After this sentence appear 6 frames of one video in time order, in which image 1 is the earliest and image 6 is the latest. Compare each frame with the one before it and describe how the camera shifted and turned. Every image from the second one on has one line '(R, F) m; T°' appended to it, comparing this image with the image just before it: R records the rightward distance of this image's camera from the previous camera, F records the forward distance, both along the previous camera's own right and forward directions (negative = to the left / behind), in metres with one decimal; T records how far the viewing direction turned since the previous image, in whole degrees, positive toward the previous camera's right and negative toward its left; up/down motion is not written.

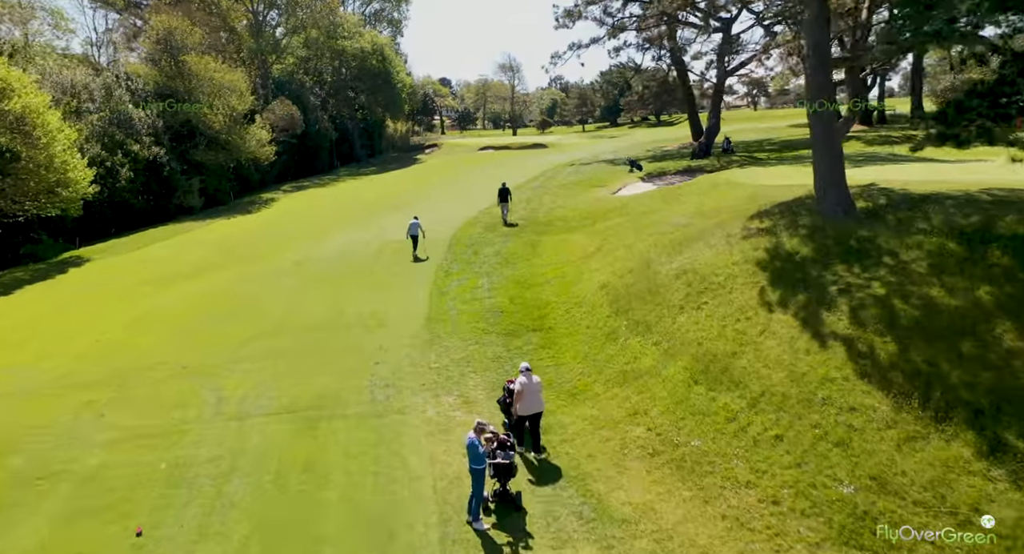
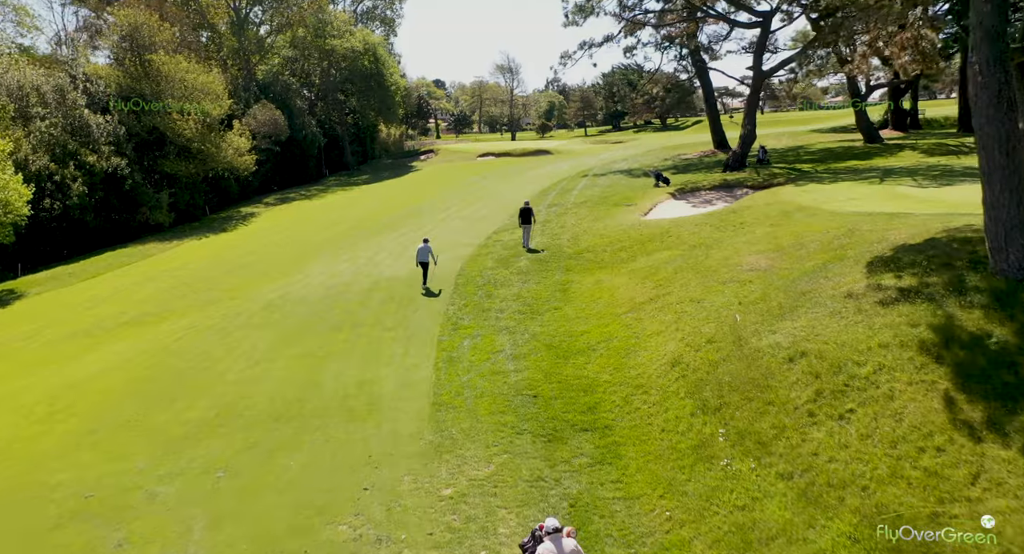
(-0.7, +3.9) m; +1°
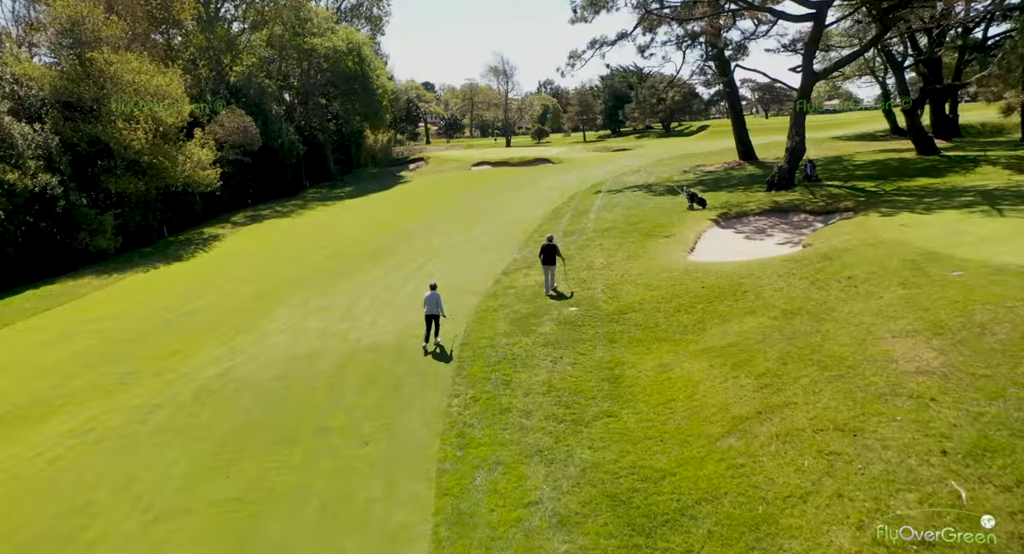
(-0.6, +4.7) m; +1°
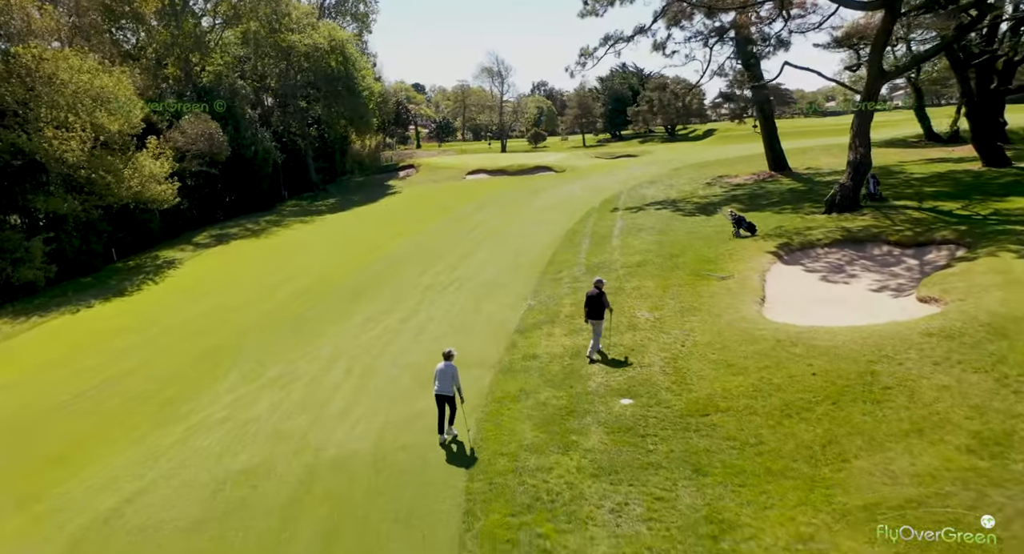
(-0.6, +4.4) m; +1°
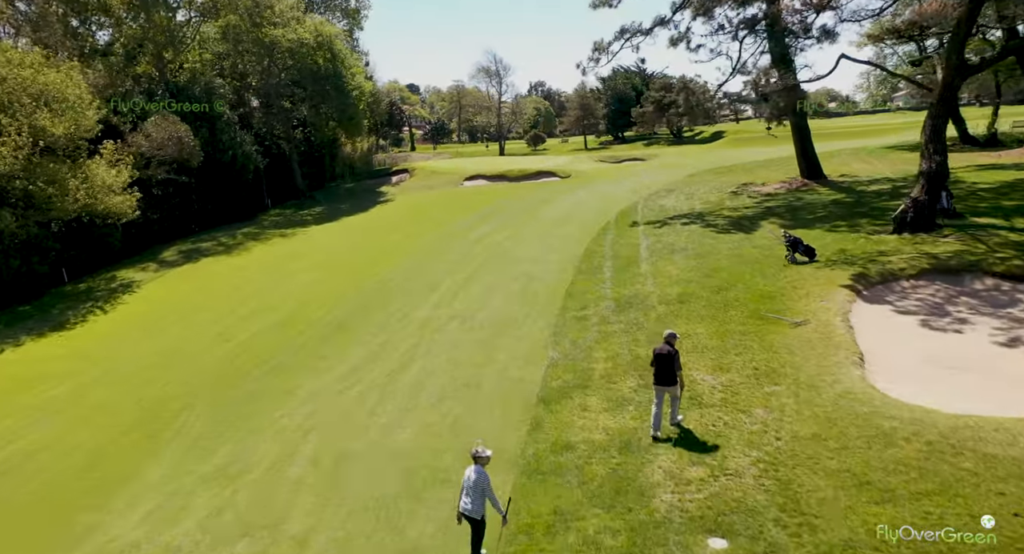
(-0.4, +3.5) m; 0°
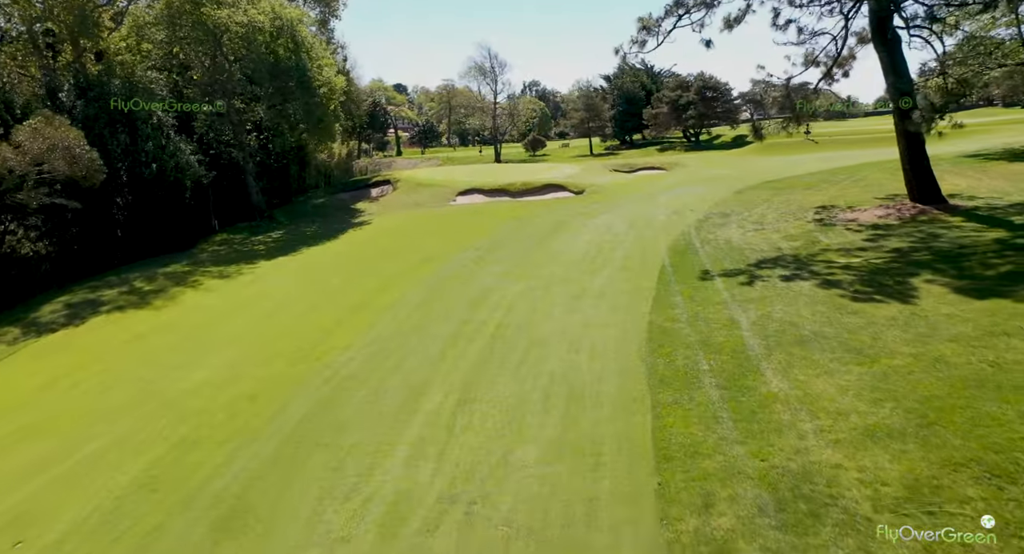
(-0.8, +8.2) m; +1°
